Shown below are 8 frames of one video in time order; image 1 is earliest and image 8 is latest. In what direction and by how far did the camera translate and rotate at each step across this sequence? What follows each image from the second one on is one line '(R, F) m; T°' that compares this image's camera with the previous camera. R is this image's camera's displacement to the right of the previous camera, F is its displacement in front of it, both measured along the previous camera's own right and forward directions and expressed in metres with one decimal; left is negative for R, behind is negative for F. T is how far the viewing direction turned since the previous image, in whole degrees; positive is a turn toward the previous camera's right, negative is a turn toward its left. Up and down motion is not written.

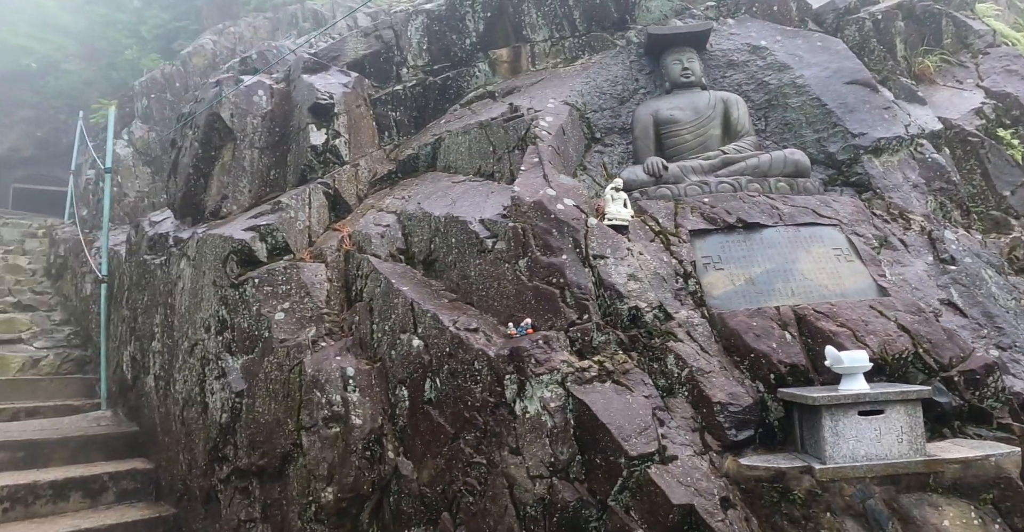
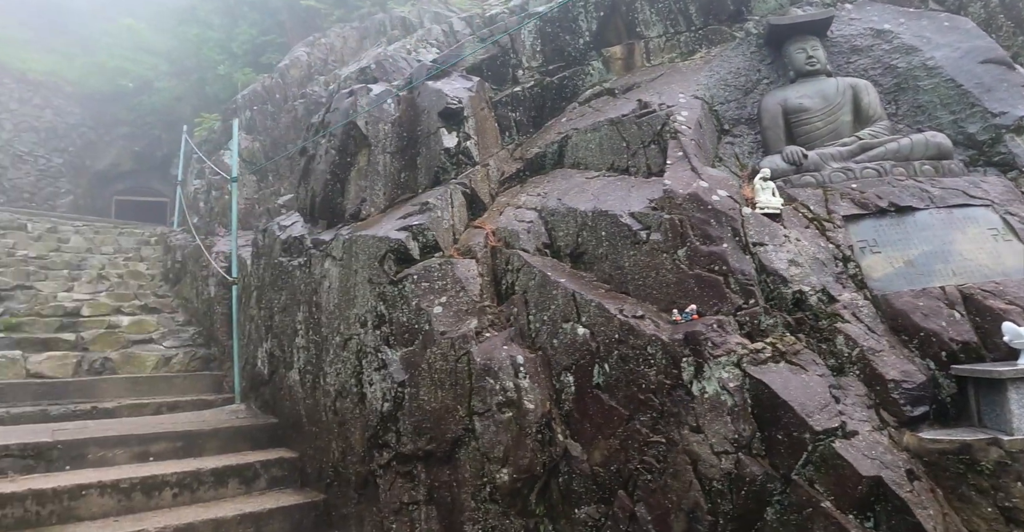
(-0.7, -0.1) m; -2°
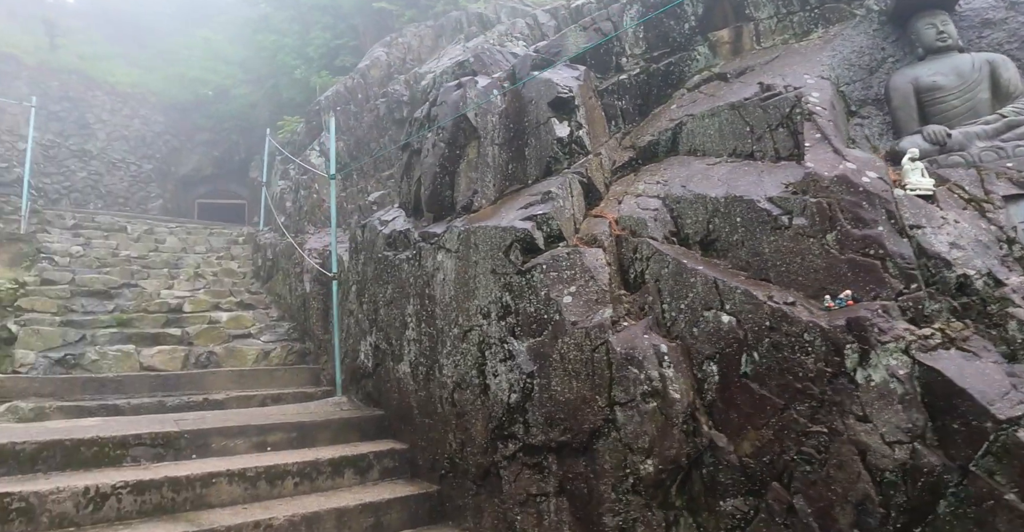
(-0.6, 0.0) m; -3°
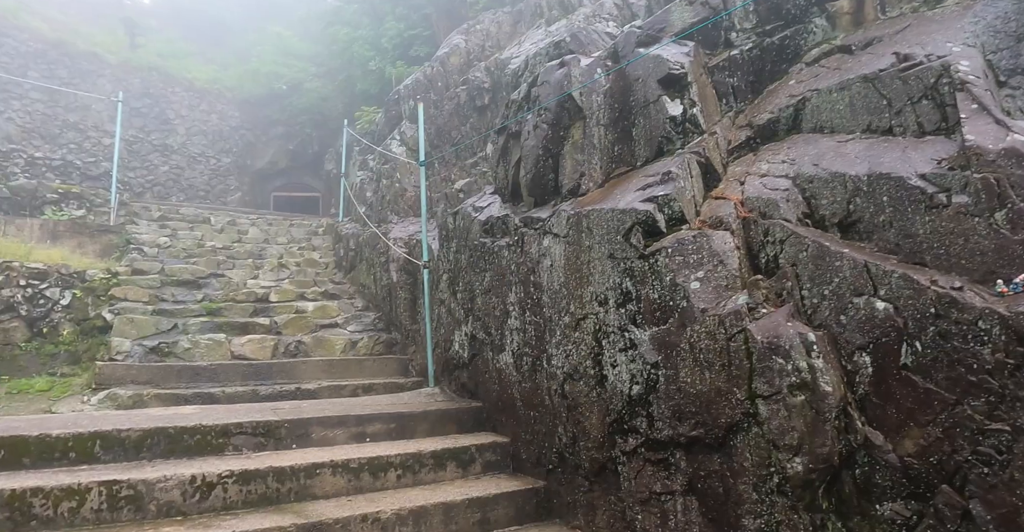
(-0.5, +0.1) m; -3°
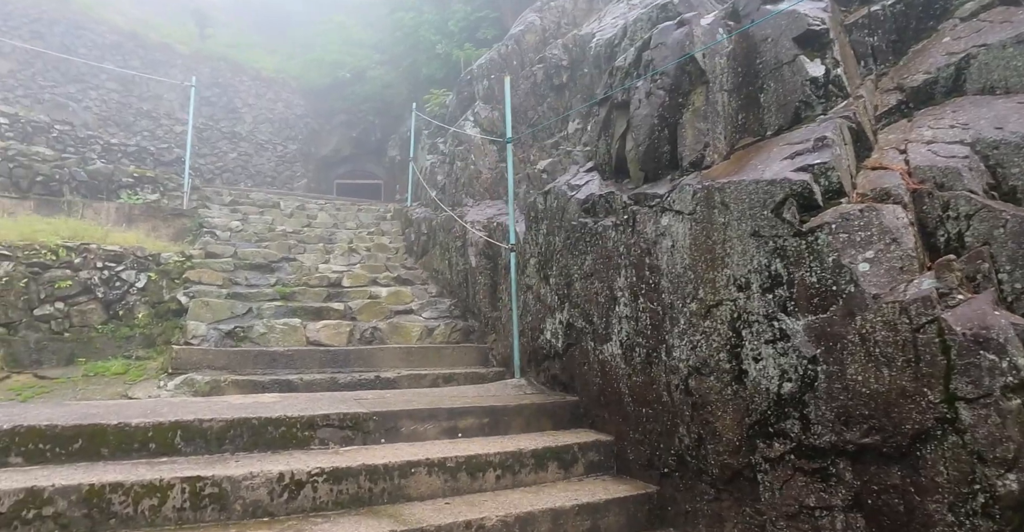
(-0.4, +0.3) m; -4°
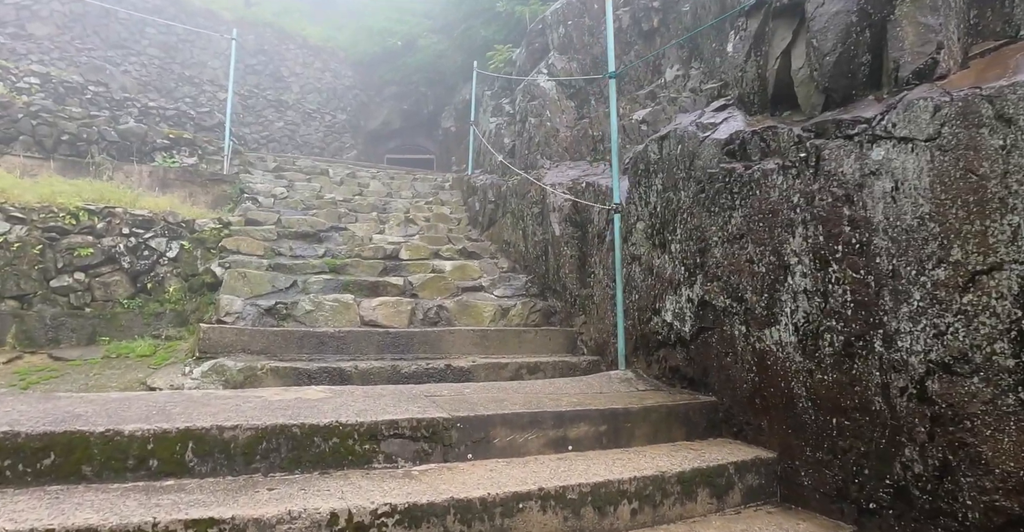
(-0.4, +0.8) m; -4°
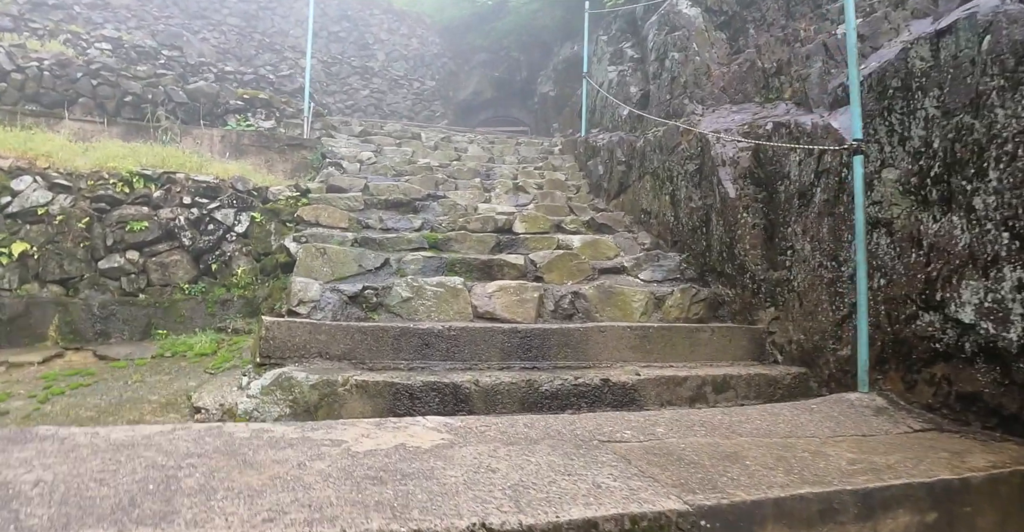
(-0.4, +0.9) m; -8°
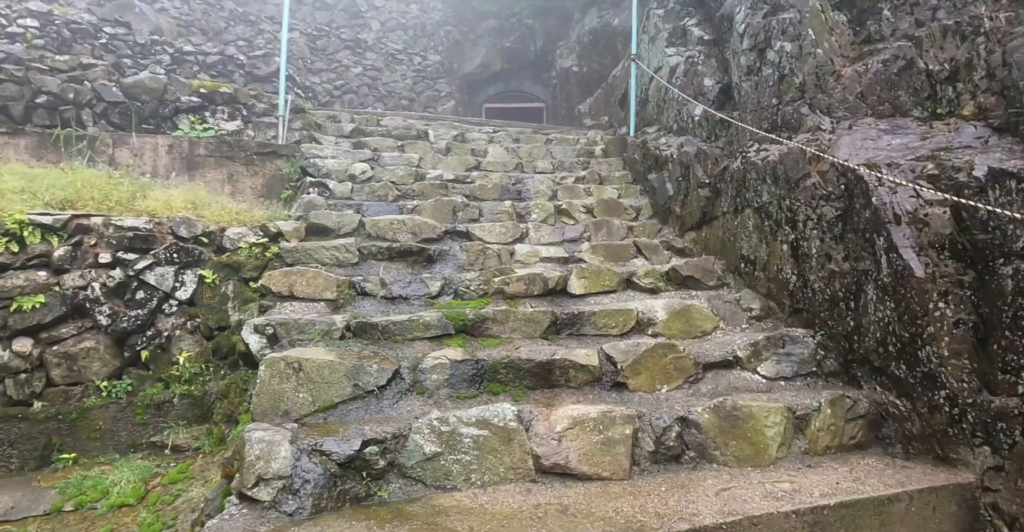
(-0.2, +0.9) m; 0°
